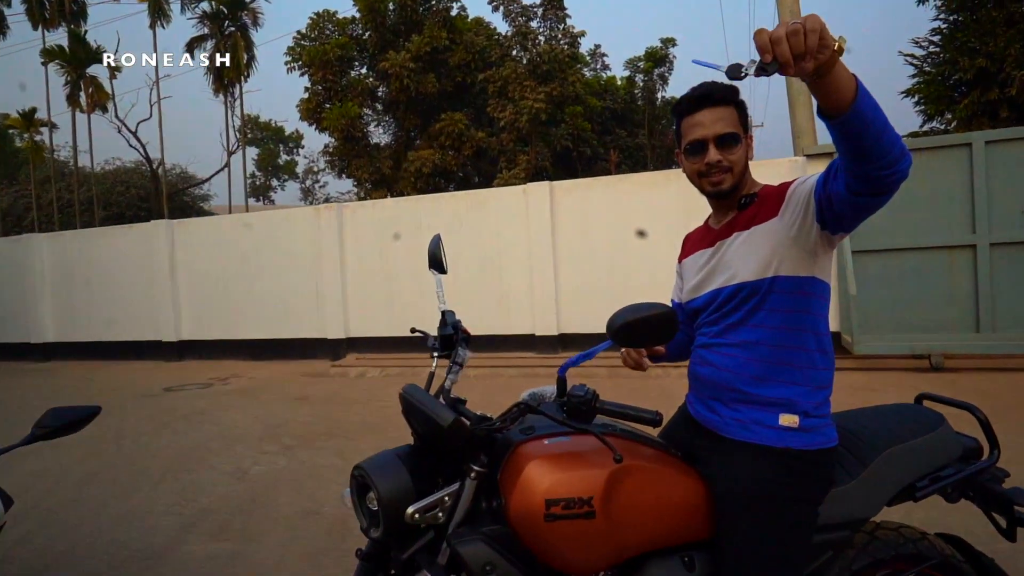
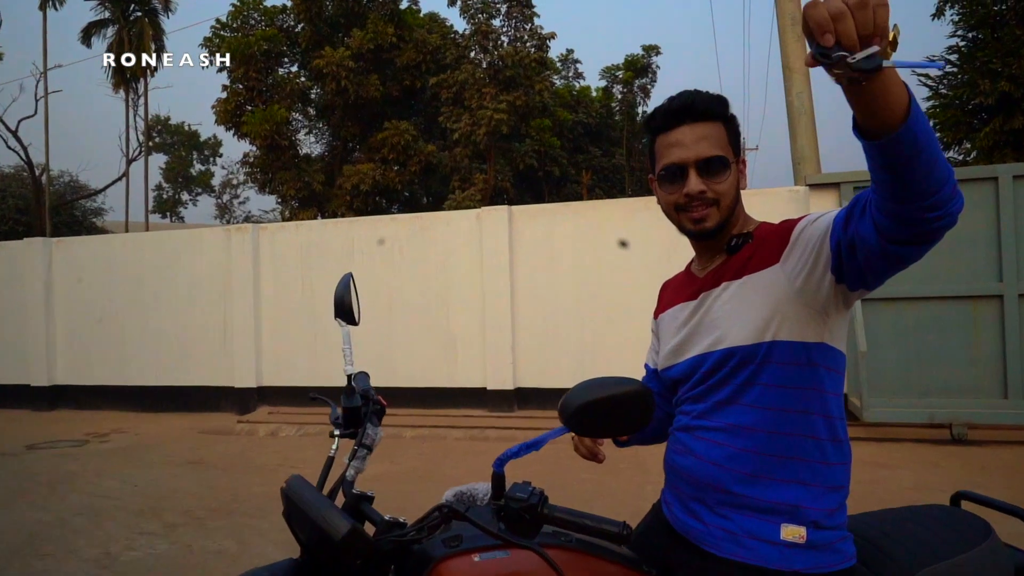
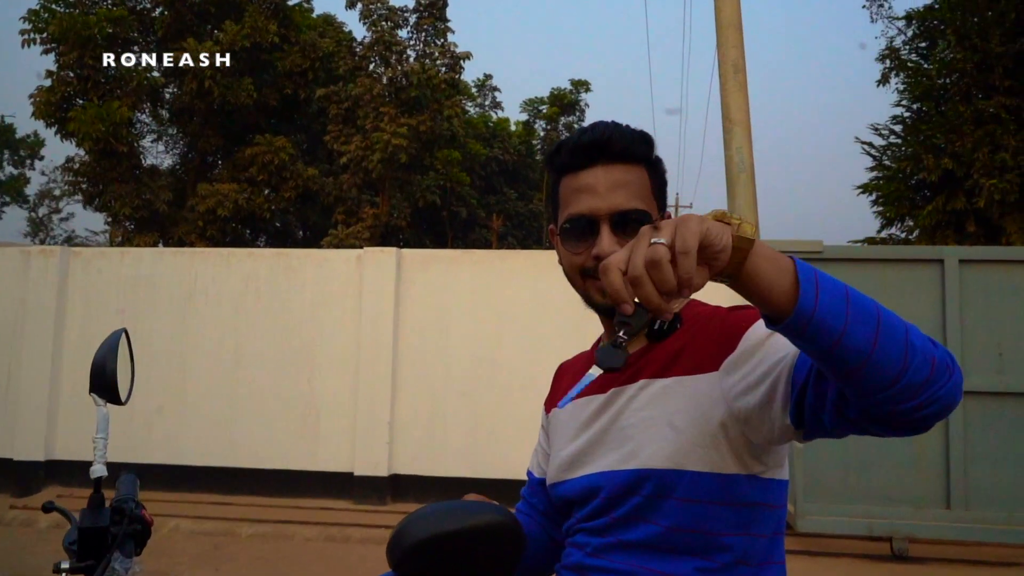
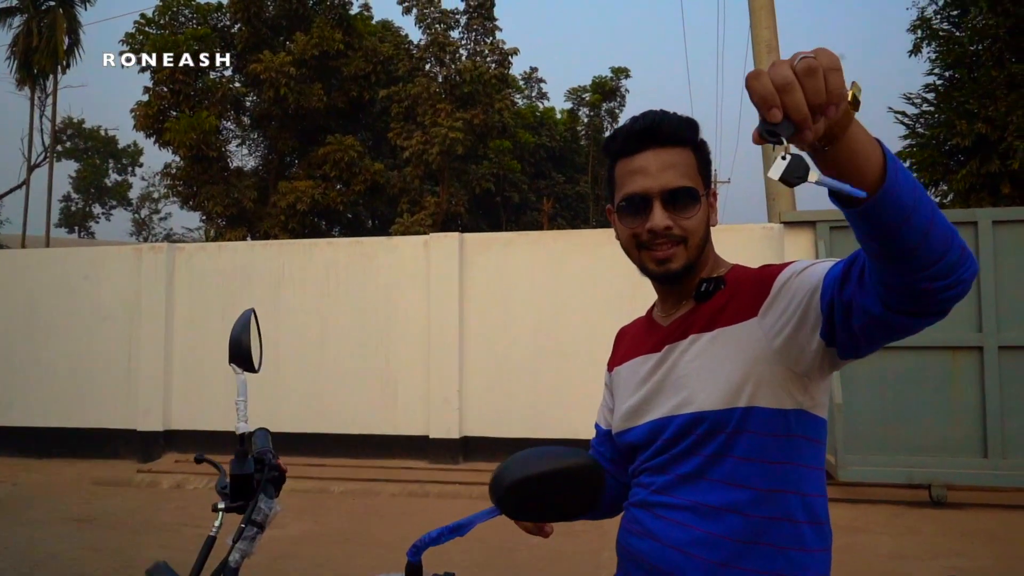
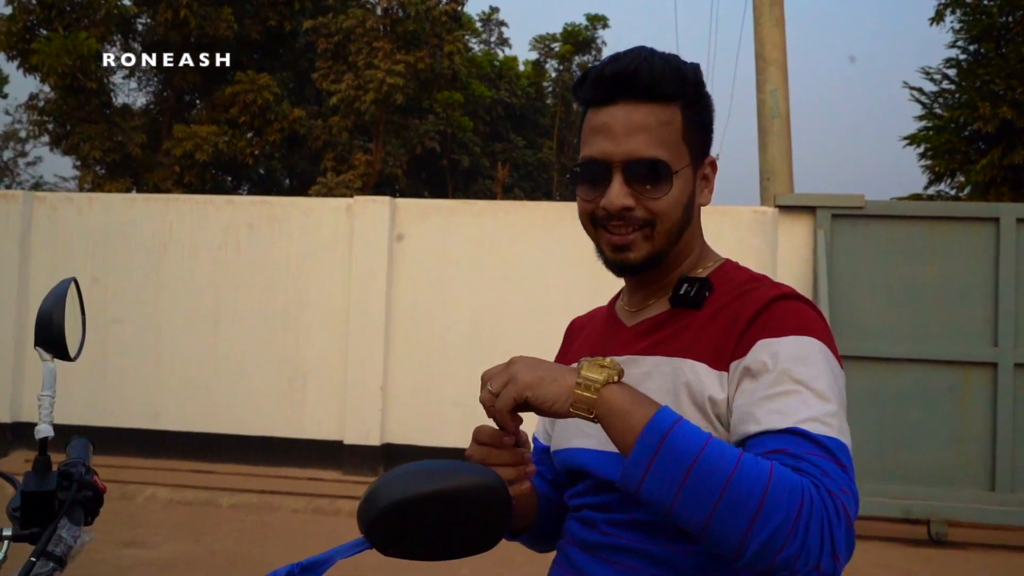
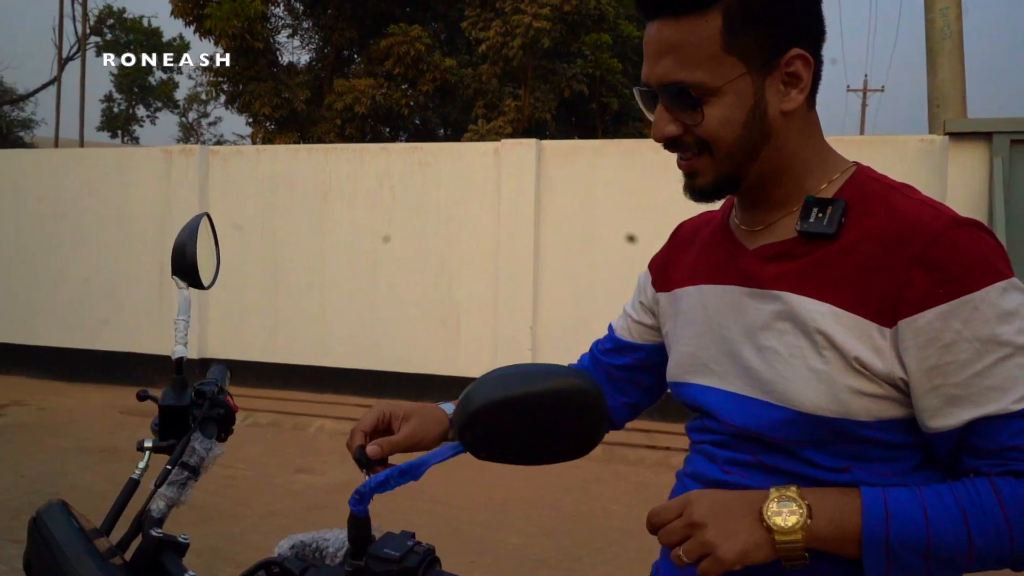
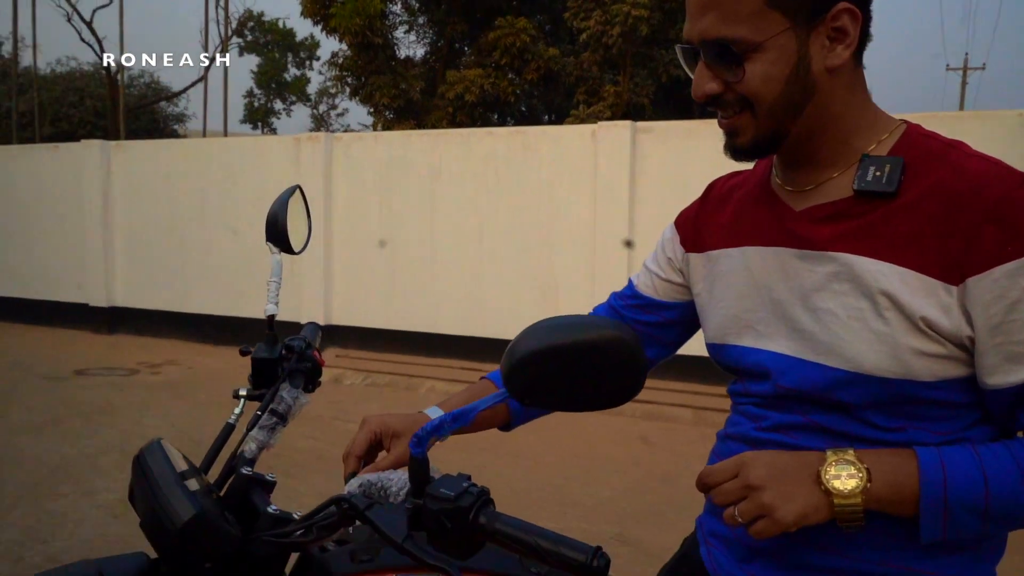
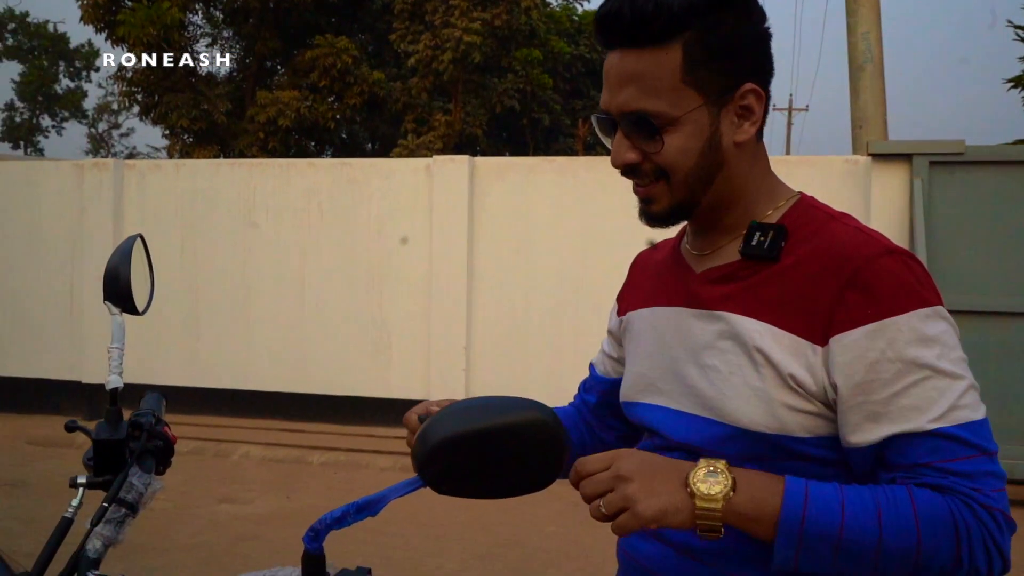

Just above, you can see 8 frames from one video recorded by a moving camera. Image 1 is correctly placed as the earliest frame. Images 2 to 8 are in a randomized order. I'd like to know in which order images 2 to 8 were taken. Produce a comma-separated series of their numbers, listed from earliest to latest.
2, 4, 3, 5, 8, 6, 7
